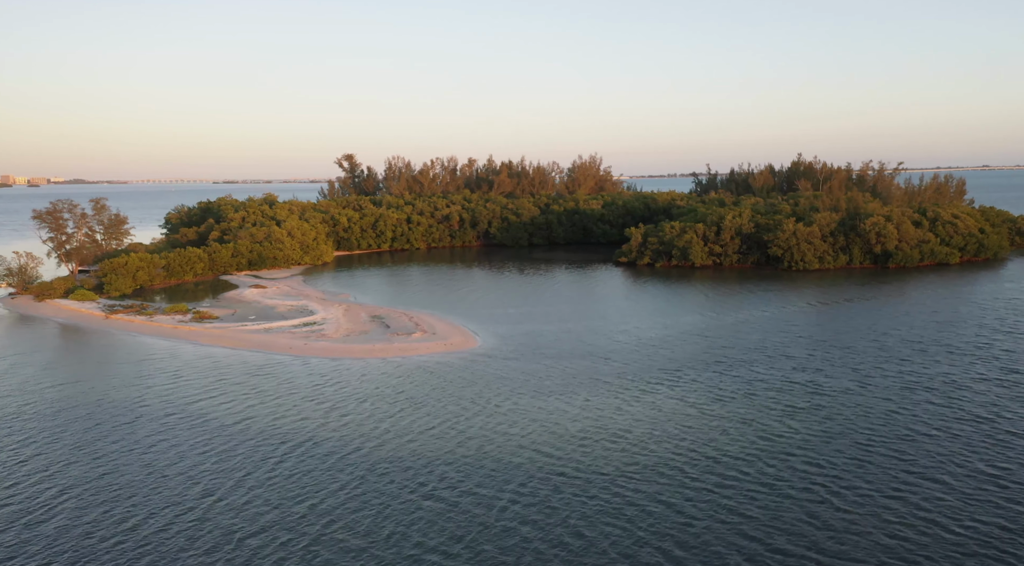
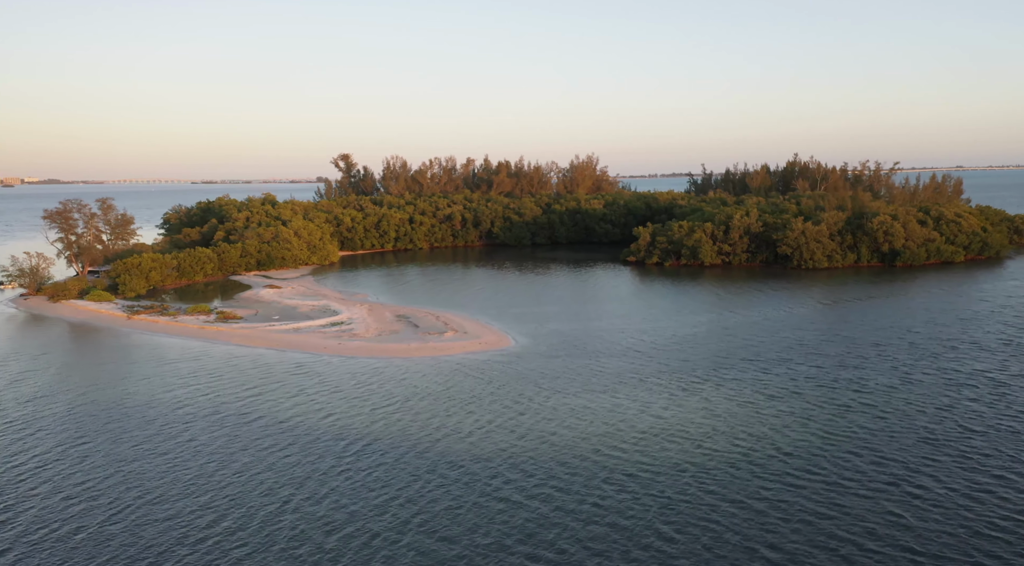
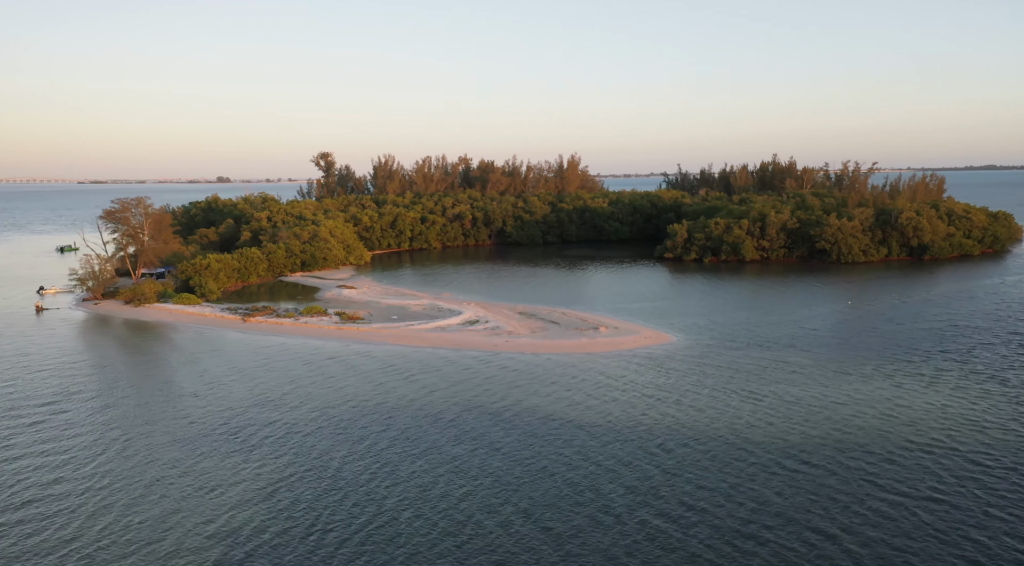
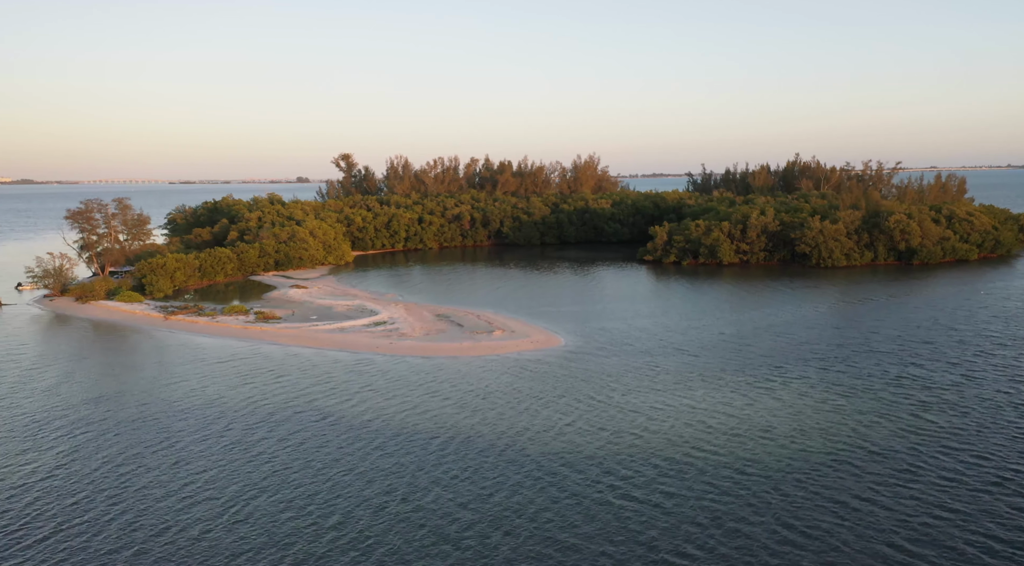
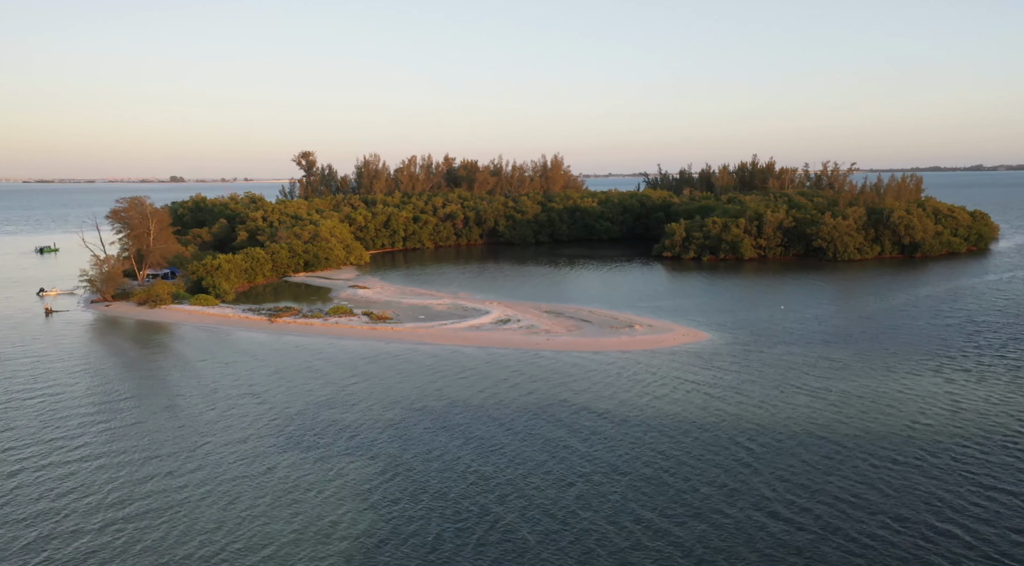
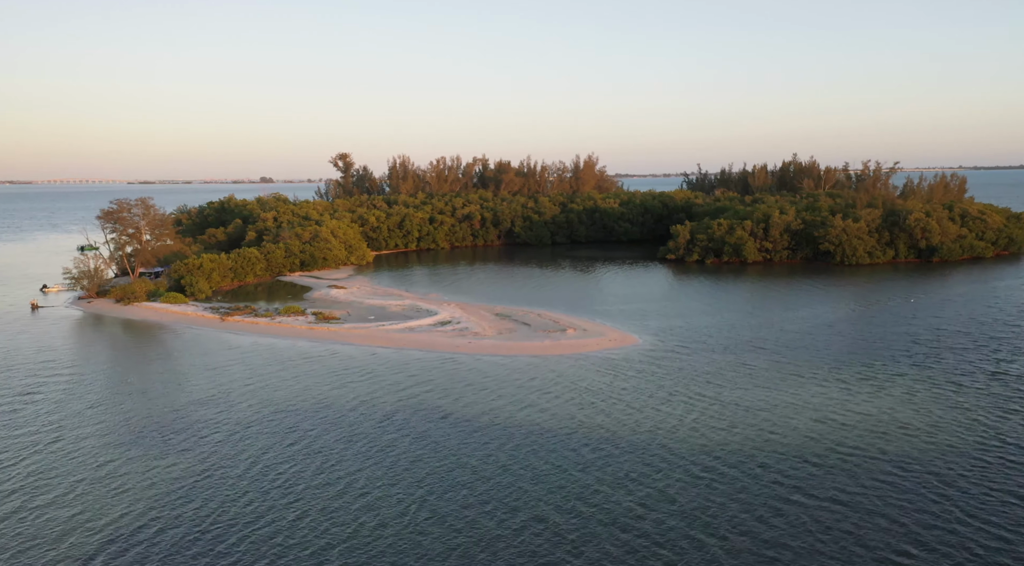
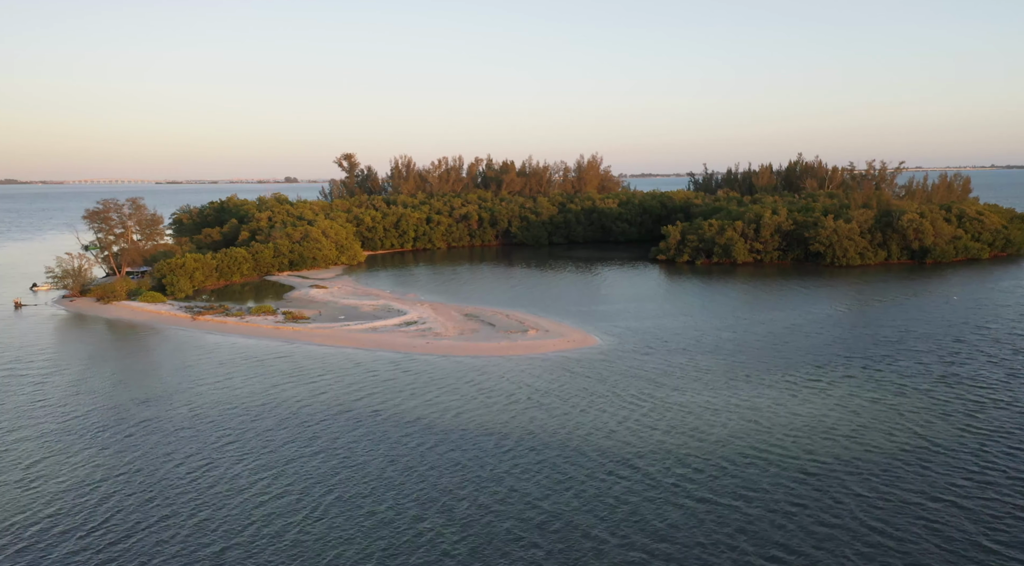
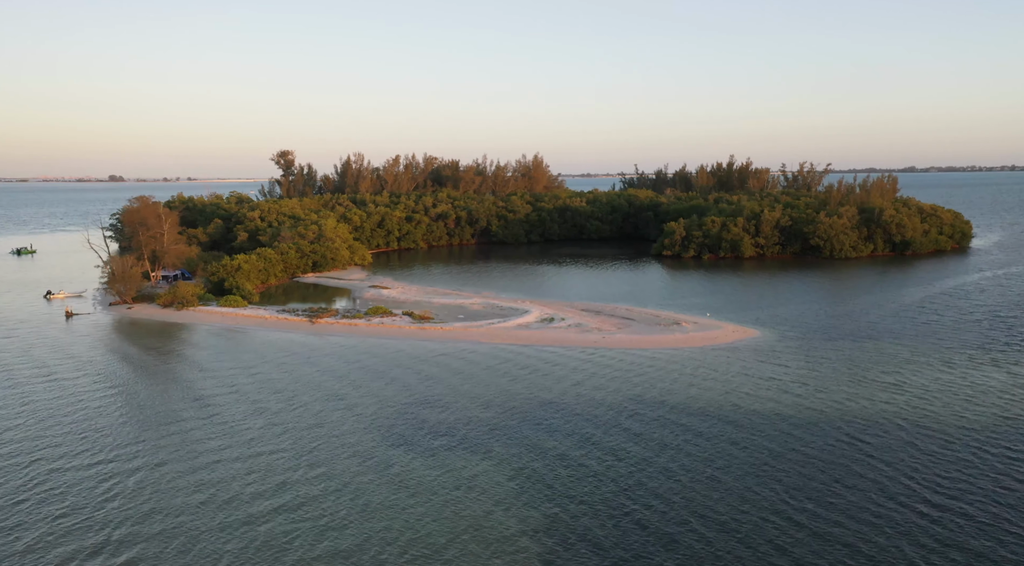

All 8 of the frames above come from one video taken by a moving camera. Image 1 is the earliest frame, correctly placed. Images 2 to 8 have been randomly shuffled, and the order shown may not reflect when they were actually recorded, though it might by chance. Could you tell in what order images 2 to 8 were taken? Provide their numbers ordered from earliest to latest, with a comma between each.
2, 4, 7, 6, 3, 5, 8
